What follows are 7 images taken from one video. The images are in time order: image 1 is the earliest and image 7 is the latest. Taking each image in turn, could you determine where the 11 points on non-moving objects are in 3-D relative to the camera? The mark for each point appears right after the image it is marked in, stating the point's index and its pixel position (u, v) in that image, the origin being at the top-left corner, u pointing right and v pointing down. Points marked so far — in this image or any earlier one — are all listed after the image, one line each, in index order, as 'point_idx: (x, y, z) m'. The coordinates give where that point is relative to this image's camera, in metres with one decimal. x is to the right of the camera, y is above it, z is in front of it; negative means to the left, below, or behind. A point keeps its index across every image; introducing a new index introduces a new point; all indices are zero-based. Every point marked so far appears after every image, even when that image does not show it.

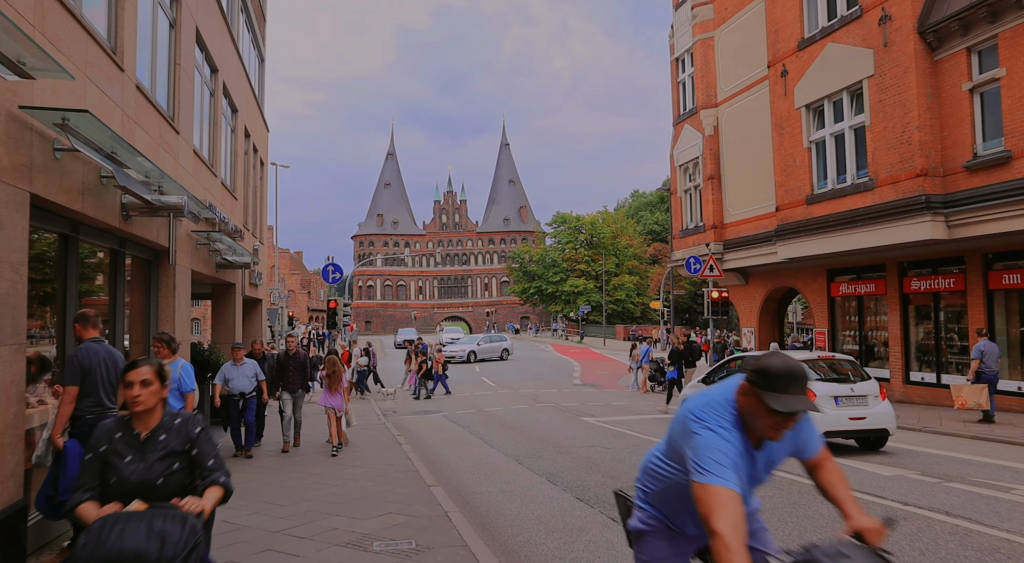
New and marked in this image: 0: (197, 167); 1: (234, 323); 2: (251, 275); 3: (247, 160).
0: (-4.8, +1.8, +10.5) m
1: (-5.8, -0.9, +14.1) m
2: (-6.2, +0.2, +16.2) m
3: (-6.5, +3.0, +16.7) m
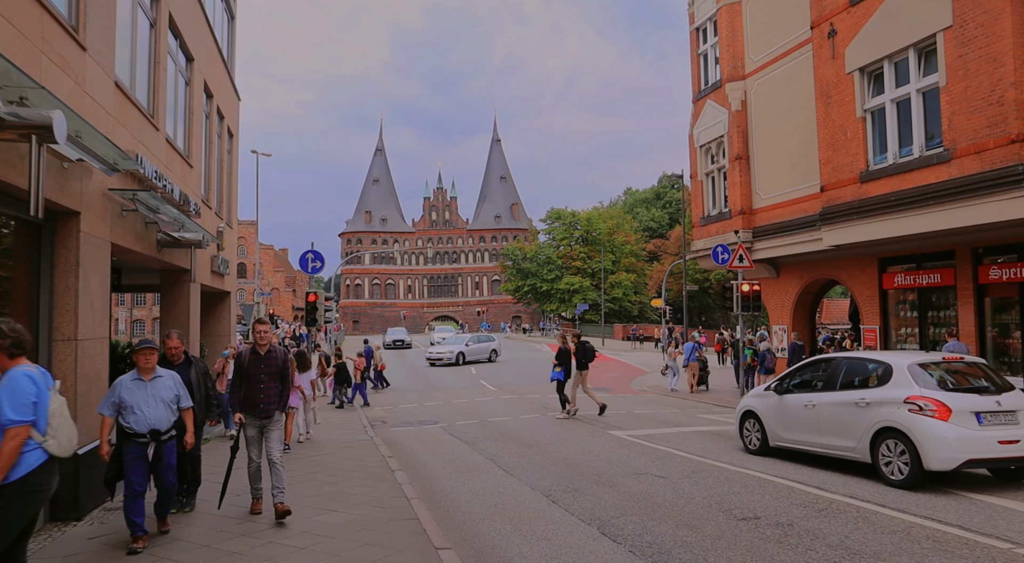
0: (-4.5, +2.0, +7.9) m
1: (-5.5, -0.6, +11.5) m
2: (-6.0, +0.4, +13.6) m
3: (-6.2, +3.2, +14.1) m
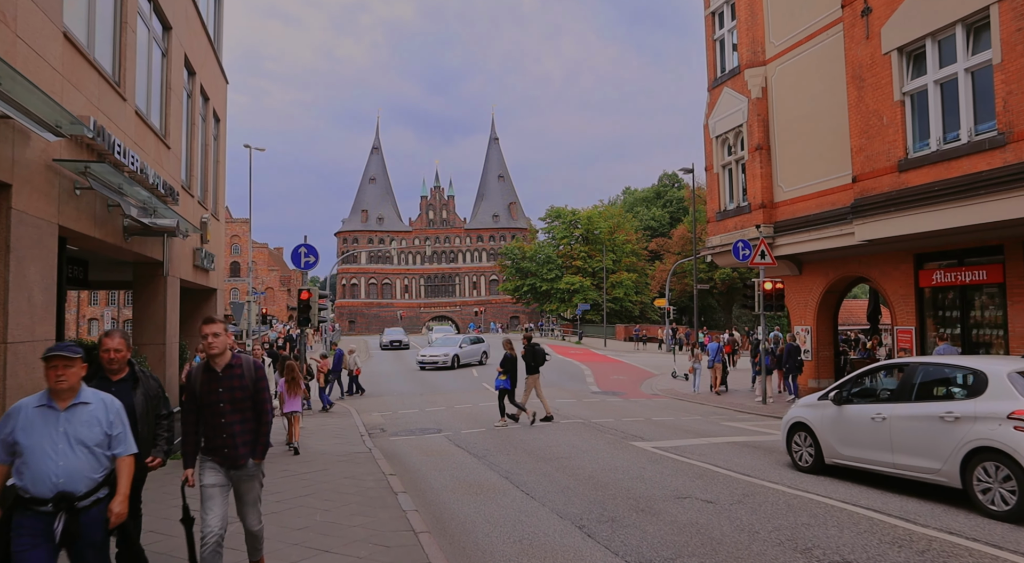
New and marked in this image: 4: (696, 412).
0: (-4.2, +2.1, +6.7) m
1: (-5.3, -0.5, +10.3) m
2: (-5.8, +0.5, +12.3) m
3: (-6.0, +3.3, +12.8) m
4: (+4.5, -3.2, +16.7) m
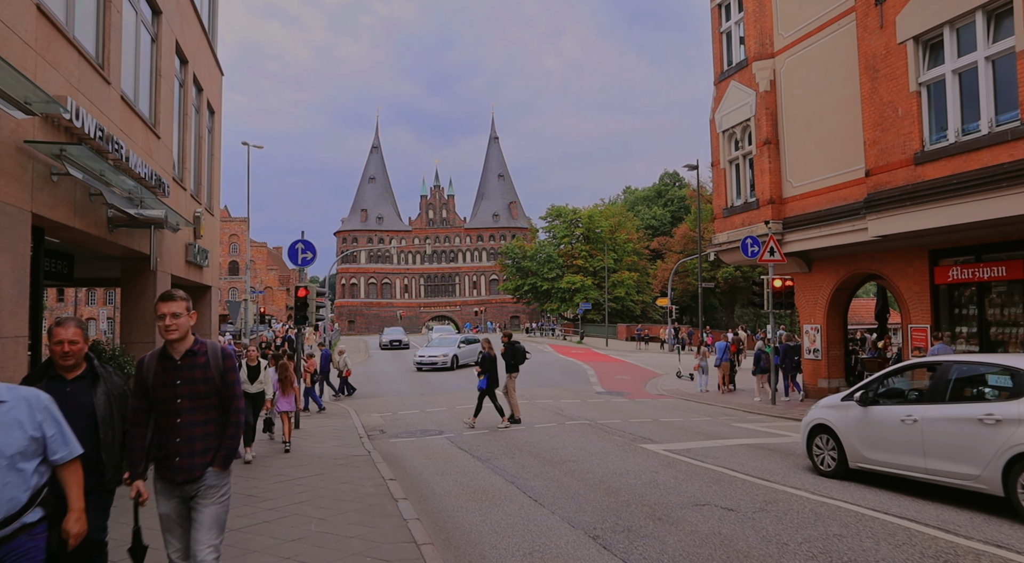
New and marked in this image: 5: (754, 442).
0: (-4.1, +2.2, +6.2) m
1: (-5.2, -0.5, +9.8) m
2: (-5.7, +0.5, +11.9) m
3: (-5.9, +3.4, +12.4) m
4: (+4.6, -3.2, +16.3) m
5: (+4.1, -2.7, +11.4) m
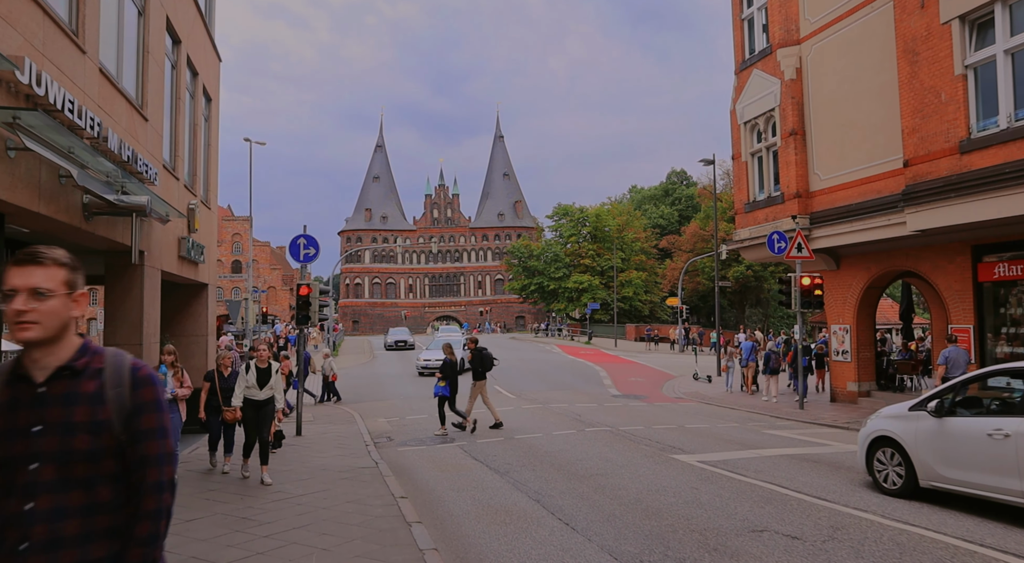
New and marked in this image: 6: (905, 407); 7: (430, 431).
0: (-3.9, +2.2, +5.4) m
1: (-4.9, -0.4, +9.0) m
2: (-5.4, +0.6, +11.0) m
3: (-5.6, +3.4, +11.5) m
4: (+5.0, -3.1, +15.4) m
5: (+4.4, -2.6, +10.5) m
6: (+4.3, -1.4, +7.4) m
7: (-1.7, -3.1, +14.2) m
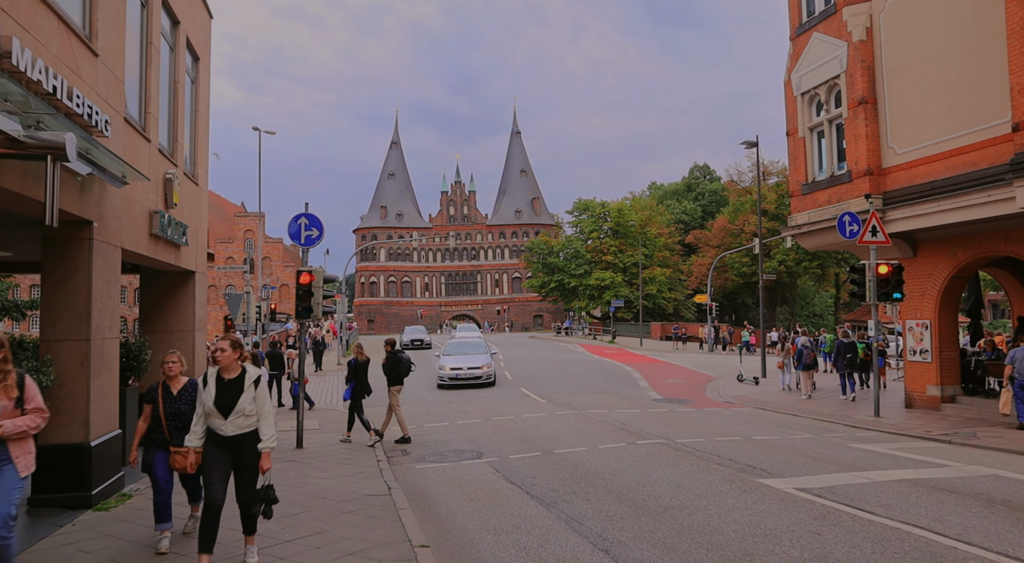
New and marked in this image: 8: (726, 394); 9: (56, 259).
0: (-3.4, +2.4, +3.4) m
1: (-4.4, -0.2, +7.0) m
2: (-4.8, +0.8, +9.1) m
3: (-5.0, +3.7, +9.6) m
4: (+5.6, -2.9, +13.2) m
5: (+4.9, -2.4, +8.3) m
6: (+4.8, -1.1, +5.2) m
7: (-1.1, -2.9, +12.2) m
8: (+6.3, -3.3, +20.0) m
9: (-4.7, +0.2, +7.0) m
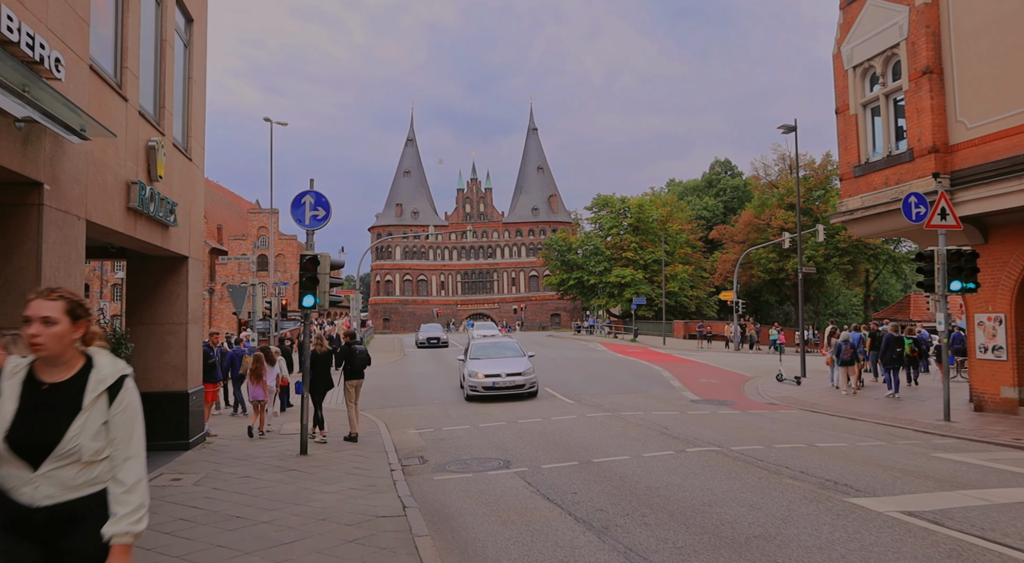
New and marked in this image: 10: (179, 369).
0: (-3.2, +2.7, +2.1) m
1: (-4.0, 0.0, +5.8) m
2: (-4.4, +1.0, +7.8) m
3: (-4.6, +3.9, +8.3) m
4: (+6.1, -2.6, +11.7) m
5: (+5.3, -2.2, +6.8) m
6: (+5.1, -0.9, +3.8) m
7: (-0.6, -2.7, +10.8) m
8: (+6.9, -3.1, +18.5) m
9: (-4.3, +0.4, +5.7) m
10: (-5.1, -1.3, +10.4) m
